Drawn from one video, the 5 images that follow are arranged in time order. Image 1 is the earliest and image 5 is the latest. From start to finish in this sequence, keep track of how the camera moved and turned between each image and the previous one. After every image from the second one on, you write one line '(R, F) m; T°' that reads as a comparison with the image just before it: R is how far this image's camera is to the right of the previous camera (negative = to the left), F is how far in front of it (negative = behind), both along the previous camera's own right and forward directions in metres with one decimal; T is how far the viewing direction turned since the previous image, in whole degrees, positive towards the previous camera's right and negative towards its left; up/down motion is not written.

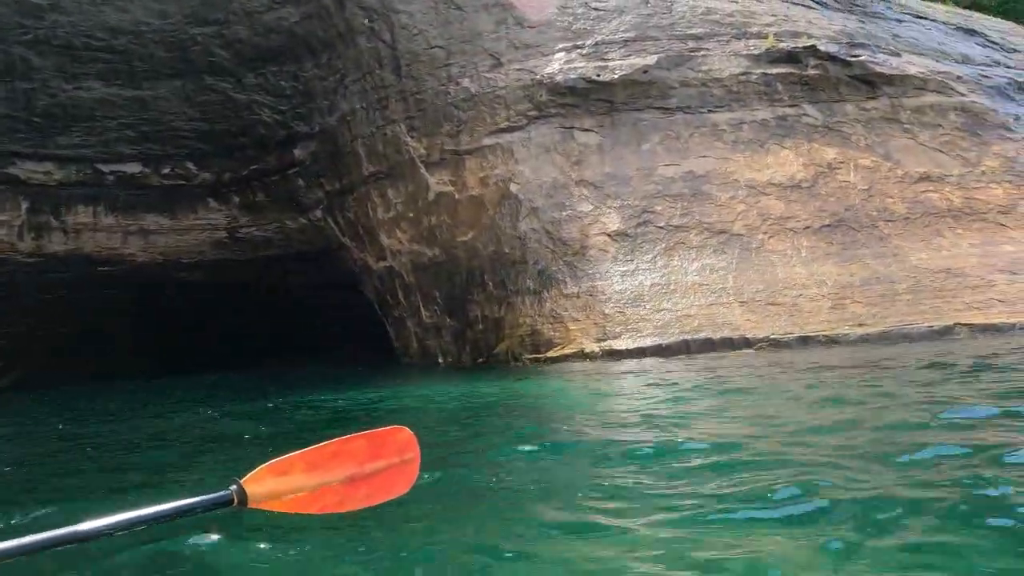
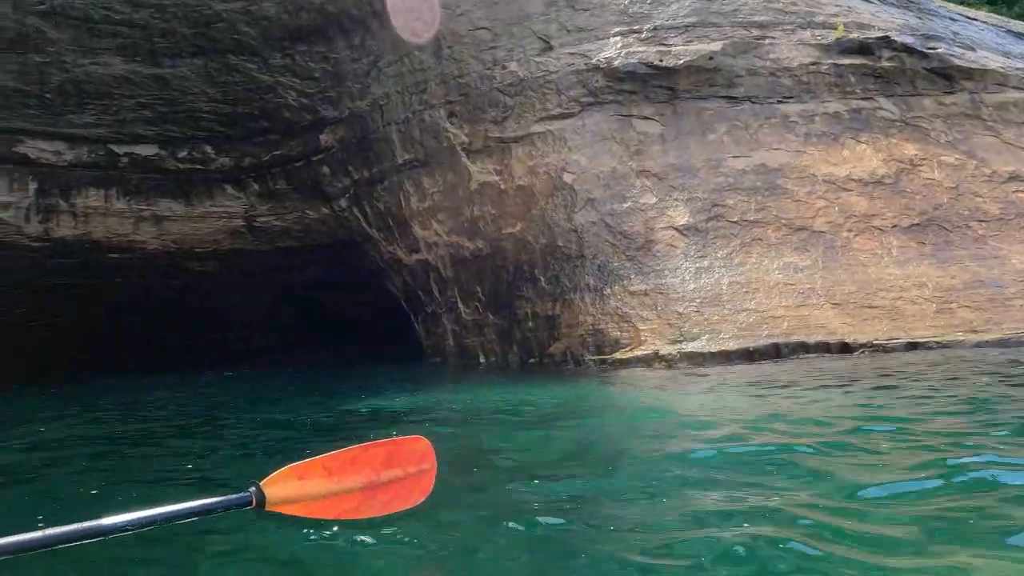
(-0.6, +0.4) m; +1°
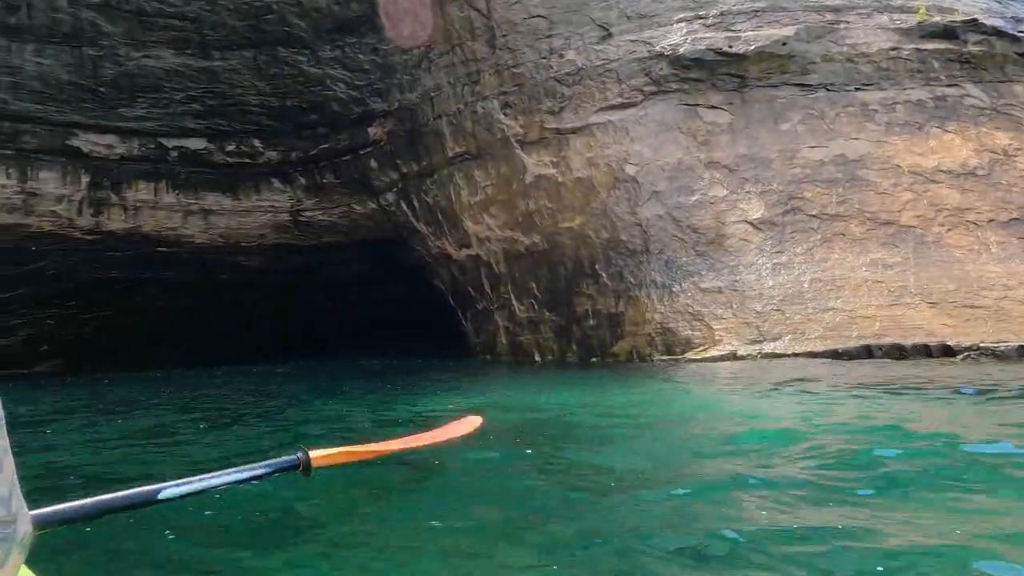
(-0.3, +0.2) m; -3°
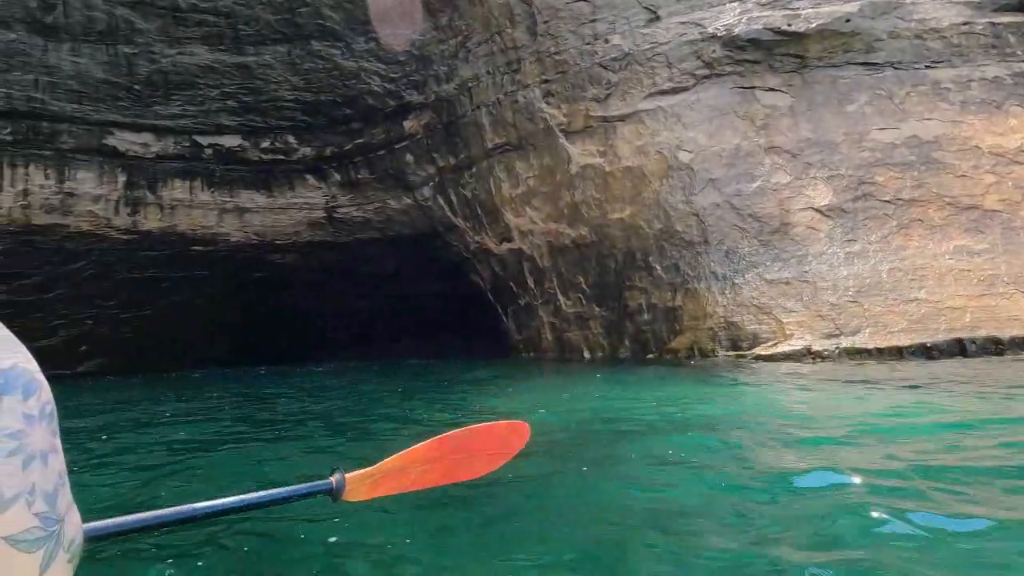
(-0.2, +0.2) m; -2°
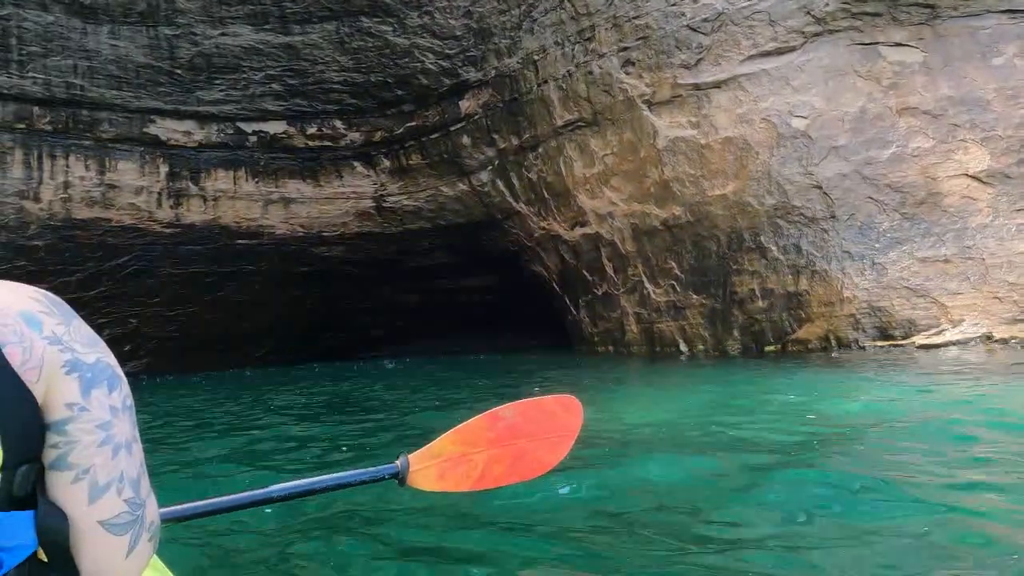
(-0.6, +0.6) m; -2°
